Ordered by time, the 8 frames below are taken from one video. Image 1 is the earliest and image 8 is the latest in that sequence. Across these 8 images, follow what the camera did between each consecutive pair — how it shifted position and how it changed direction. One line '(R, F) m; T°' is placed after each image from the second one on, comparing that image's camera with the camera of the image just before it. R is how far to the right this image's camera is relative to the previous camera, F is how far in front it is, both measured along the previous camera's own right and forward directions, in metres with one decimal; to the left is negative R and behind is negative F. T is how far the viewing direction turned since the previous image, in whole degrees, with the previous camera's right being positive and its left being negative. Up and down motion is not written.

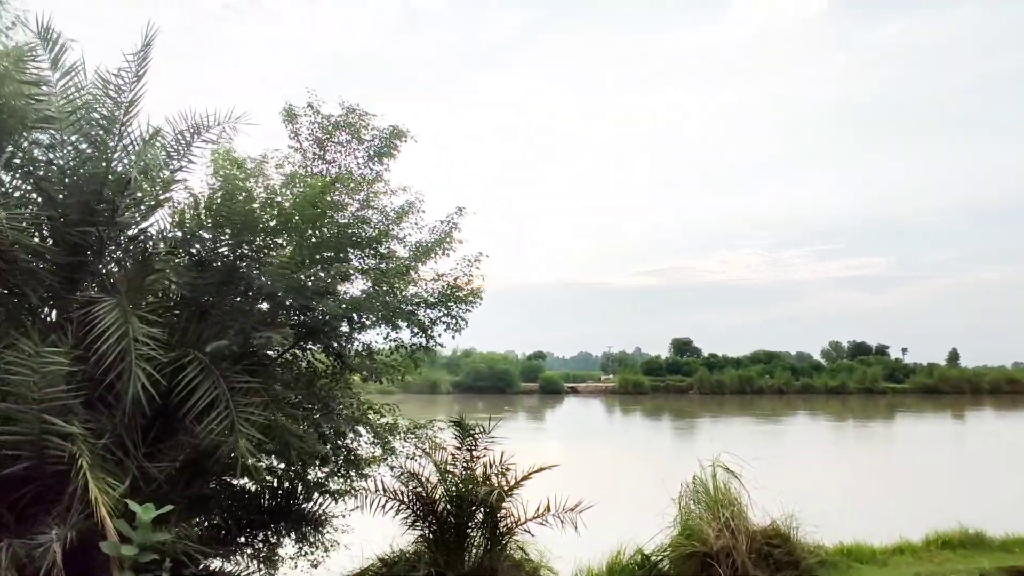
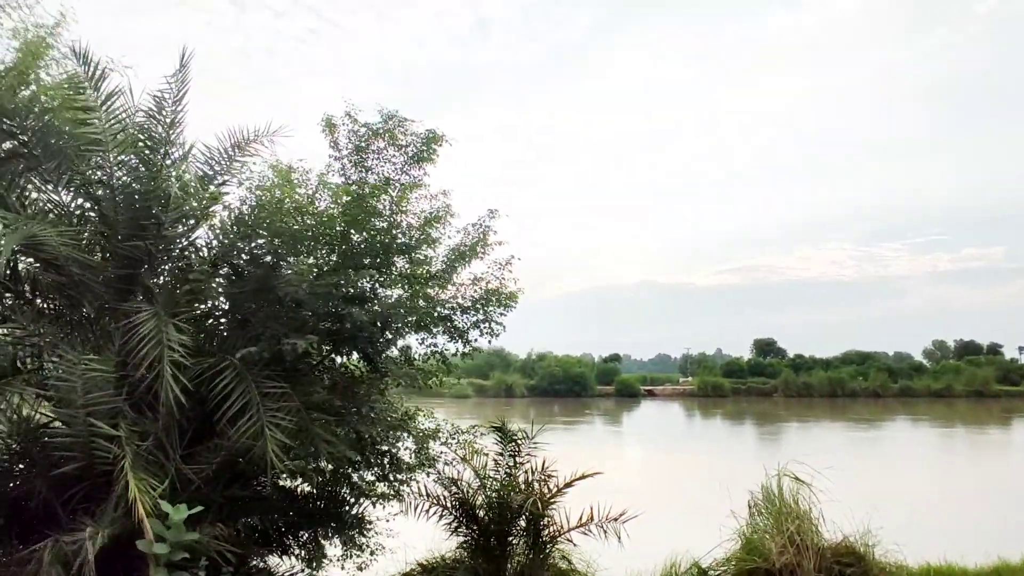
(+0.3, +0.1) m; -7°
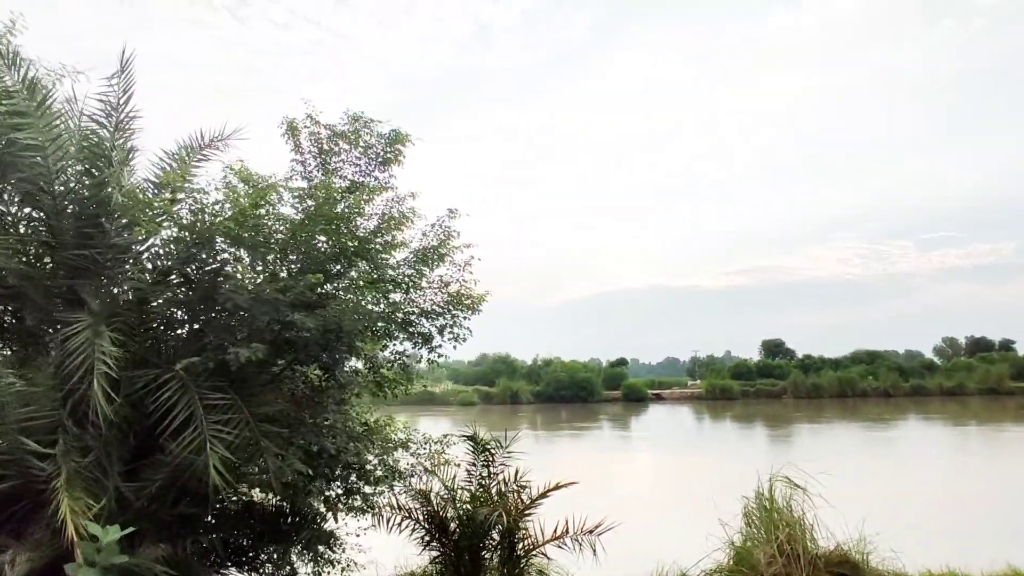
(+0.3, +0.2) m; -1°
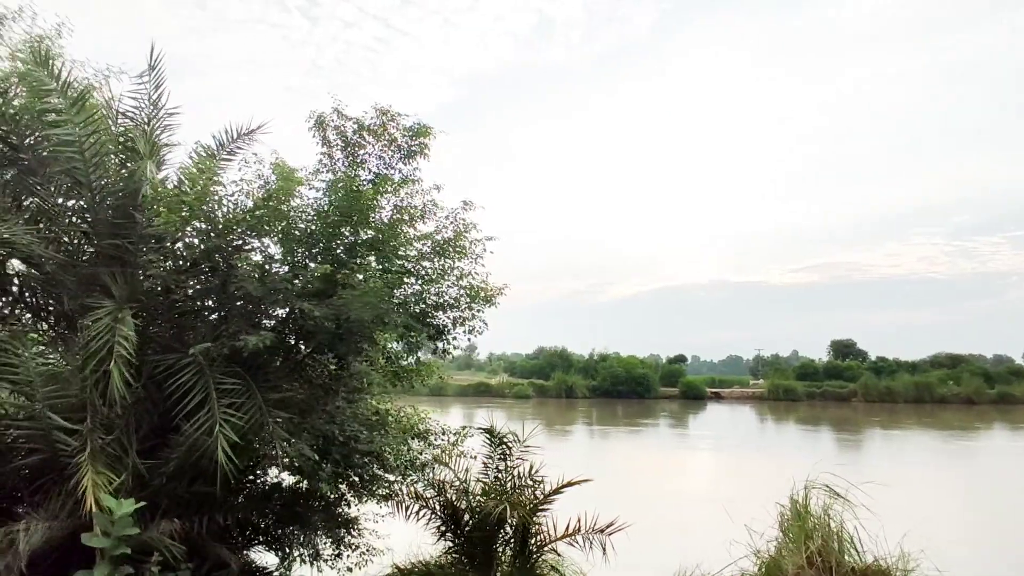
(+0.3, +0.1) m; -6°
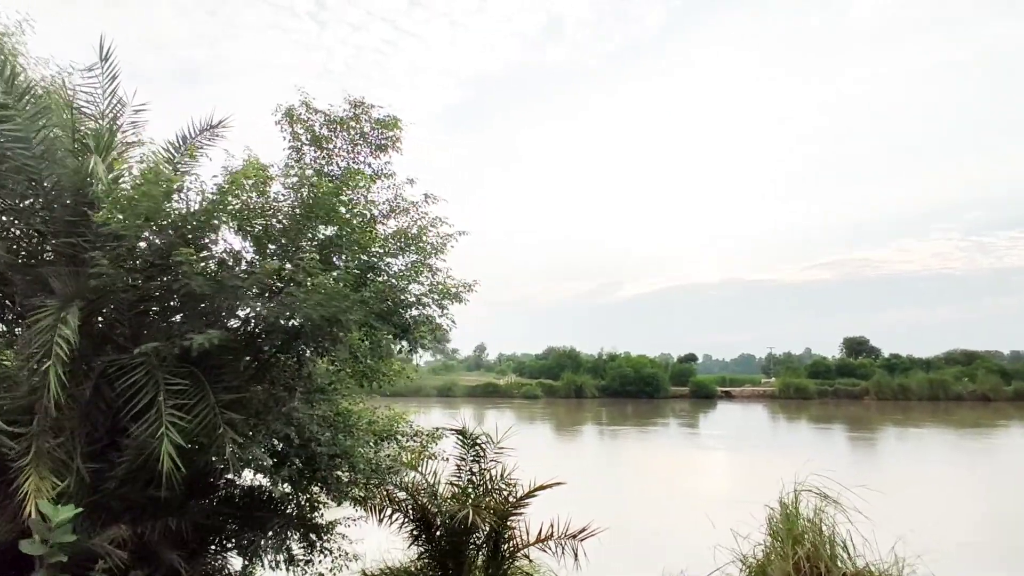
(+0.3, +0.2) m; -1°
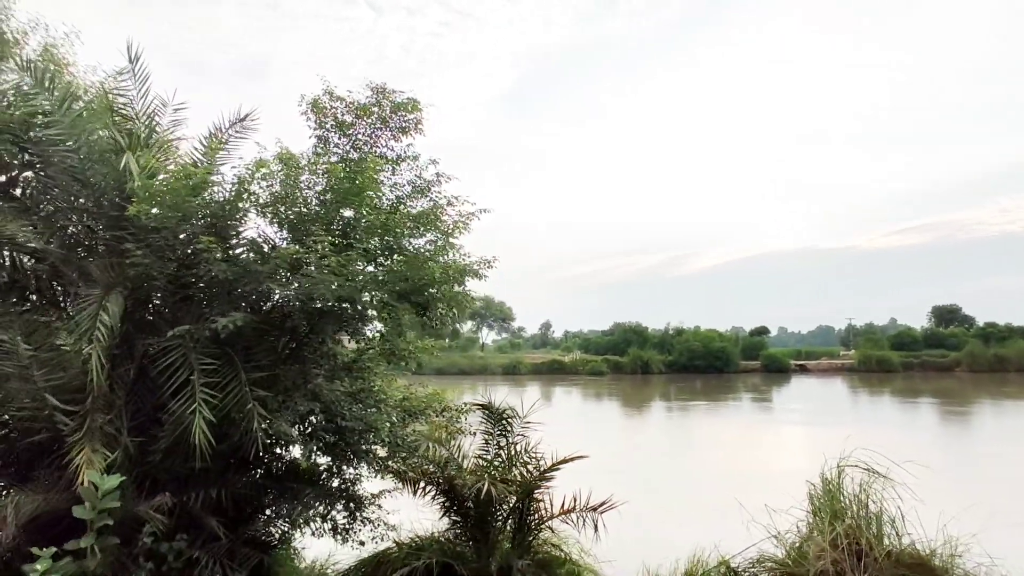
(+0.4, 0.0) m; -7°
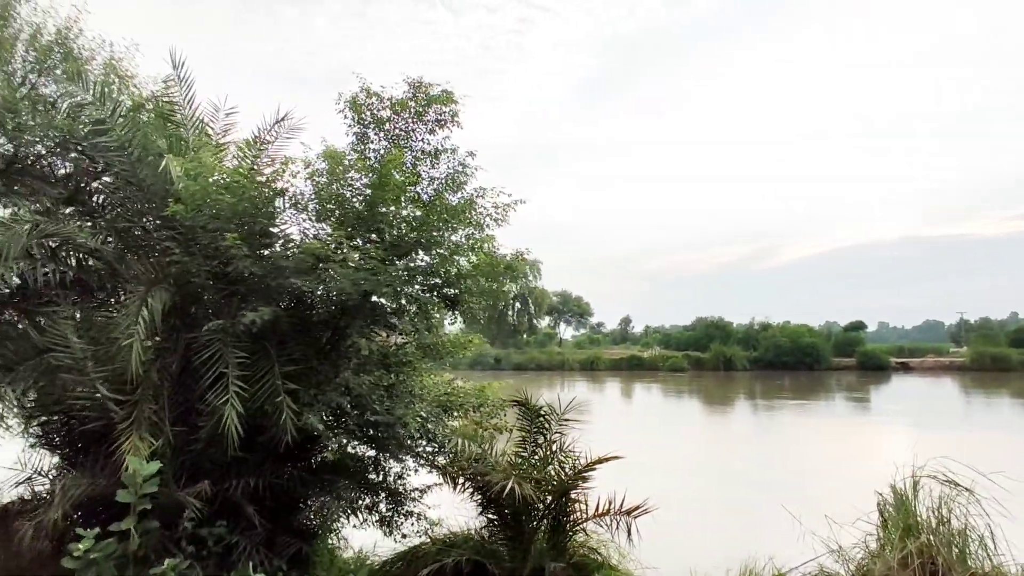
(+0.3, +0.2) m; -8°
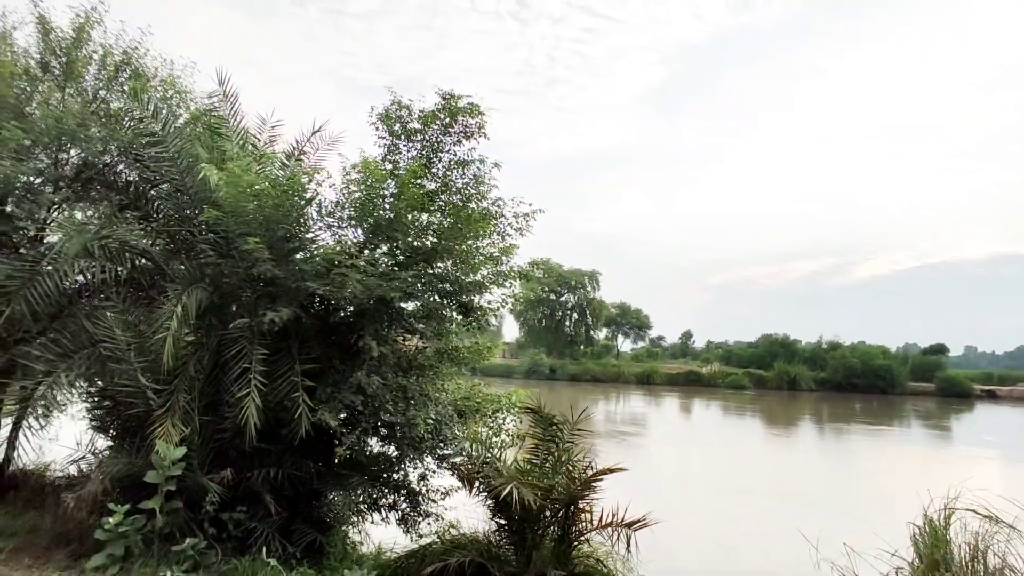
(+0.3, -0.1) m; -6°
